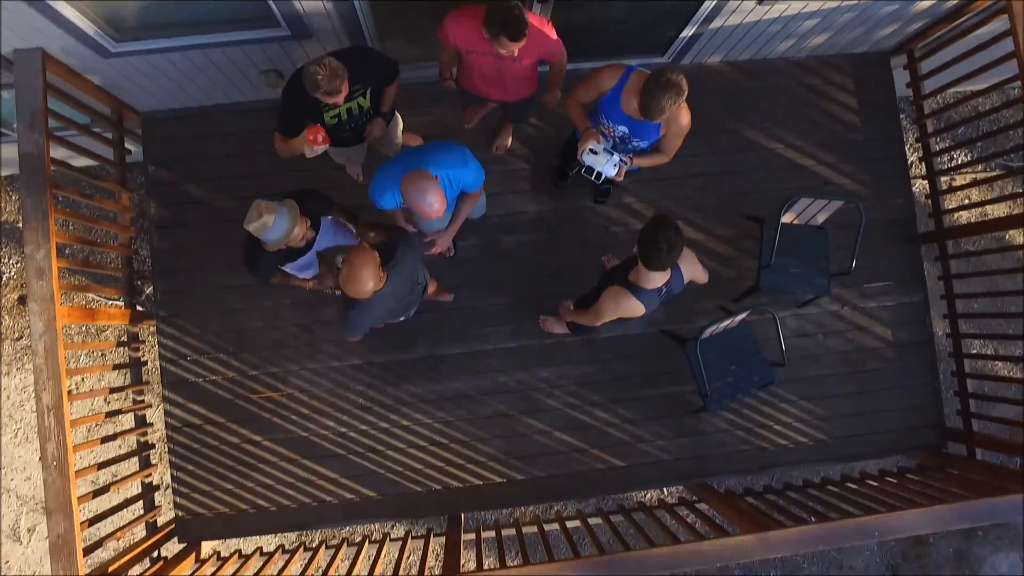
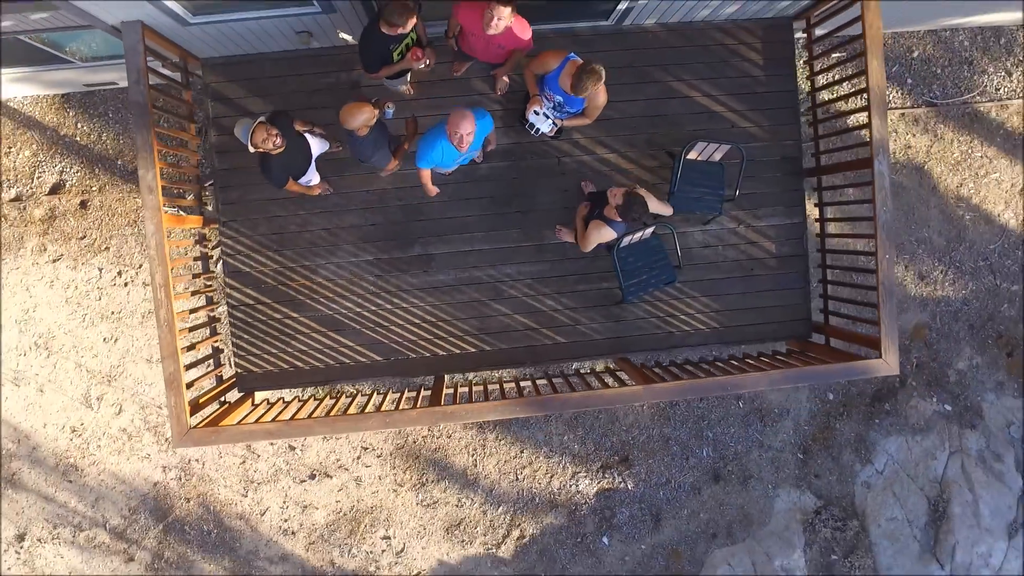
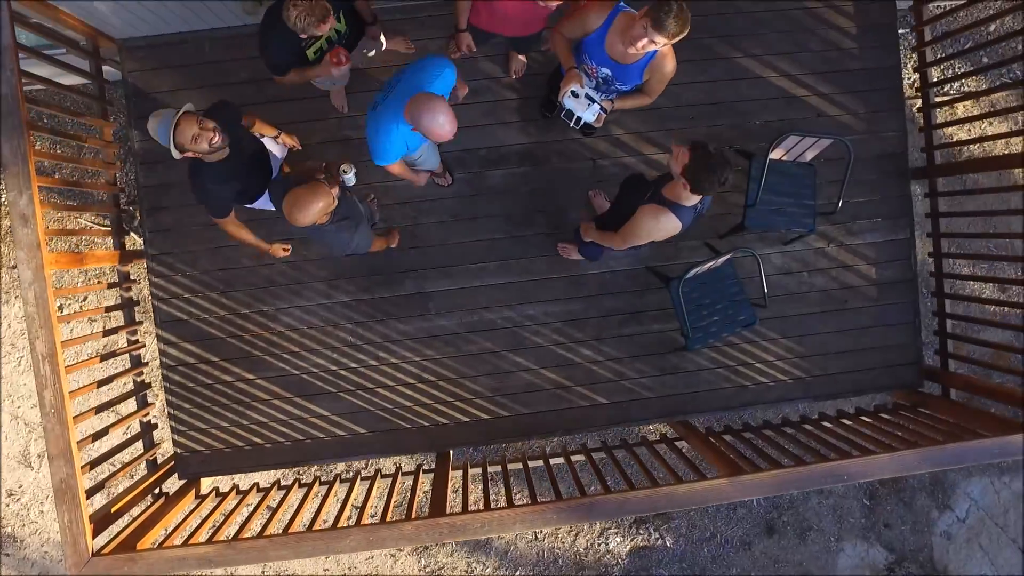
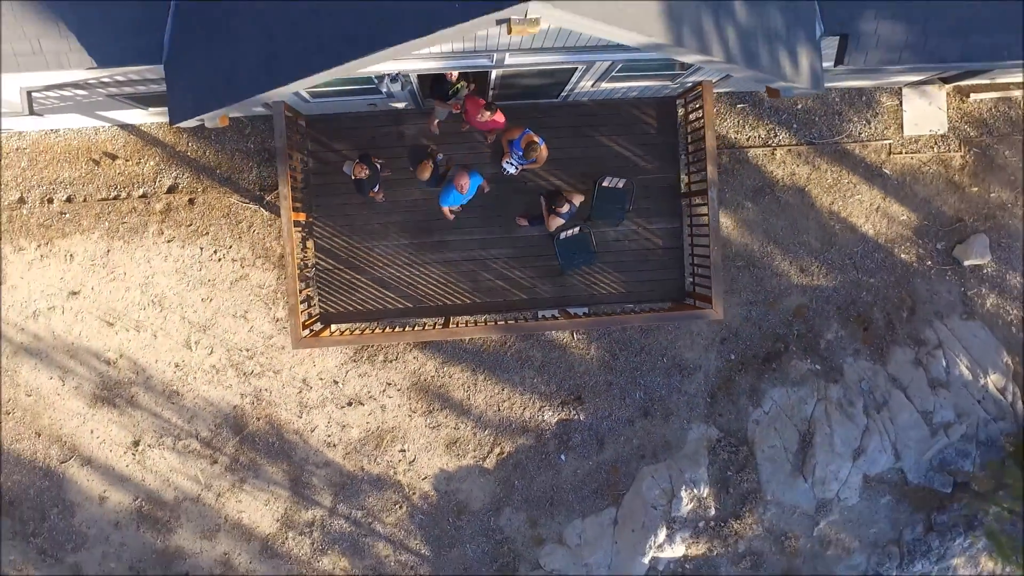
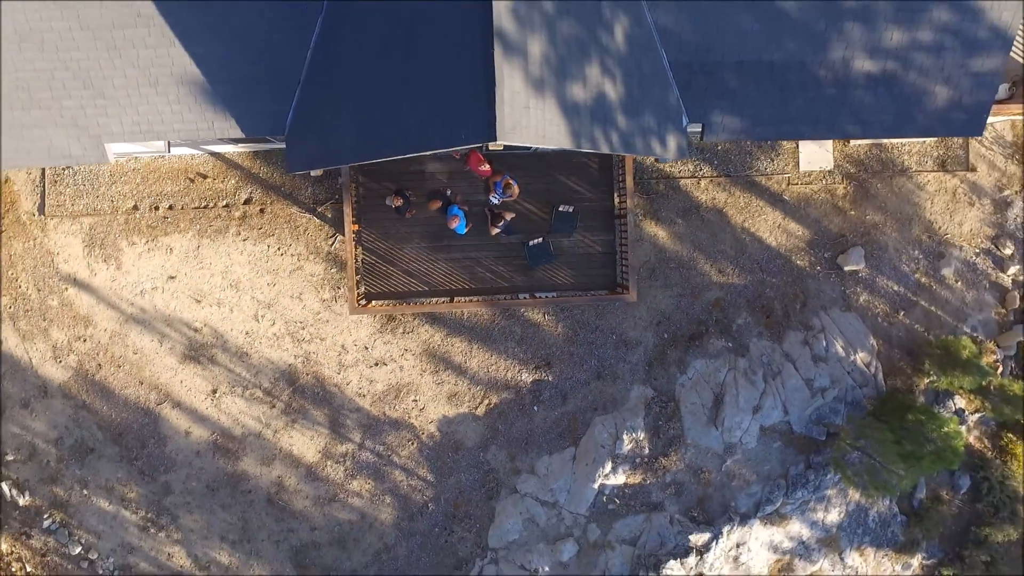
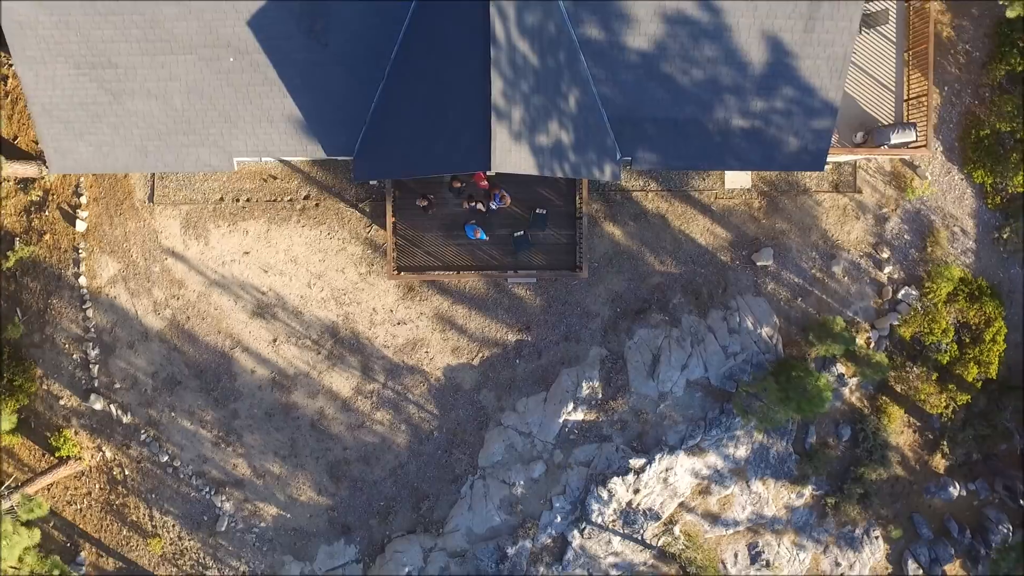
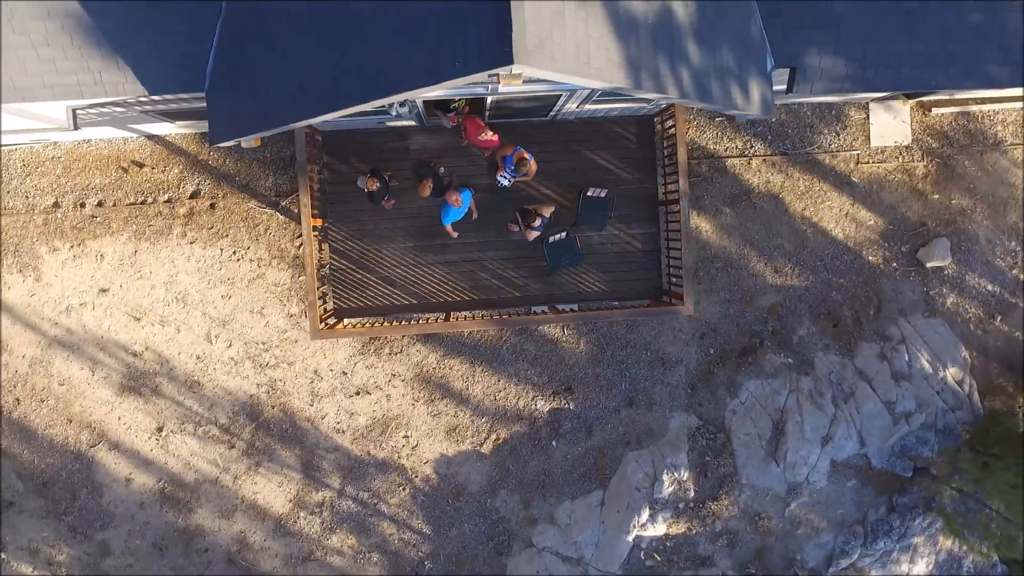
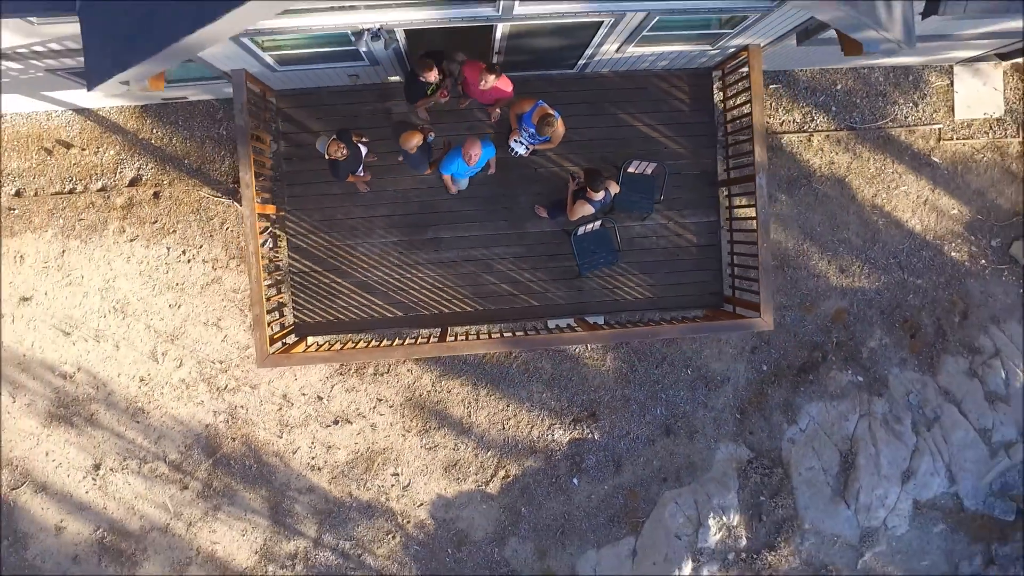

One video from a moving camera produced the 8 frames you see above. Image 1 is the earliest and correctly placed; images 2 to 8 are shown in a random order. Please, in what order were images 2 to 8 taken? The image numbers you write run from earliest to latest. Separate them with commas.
3, 2, 8, 4, 7, 5, 6
